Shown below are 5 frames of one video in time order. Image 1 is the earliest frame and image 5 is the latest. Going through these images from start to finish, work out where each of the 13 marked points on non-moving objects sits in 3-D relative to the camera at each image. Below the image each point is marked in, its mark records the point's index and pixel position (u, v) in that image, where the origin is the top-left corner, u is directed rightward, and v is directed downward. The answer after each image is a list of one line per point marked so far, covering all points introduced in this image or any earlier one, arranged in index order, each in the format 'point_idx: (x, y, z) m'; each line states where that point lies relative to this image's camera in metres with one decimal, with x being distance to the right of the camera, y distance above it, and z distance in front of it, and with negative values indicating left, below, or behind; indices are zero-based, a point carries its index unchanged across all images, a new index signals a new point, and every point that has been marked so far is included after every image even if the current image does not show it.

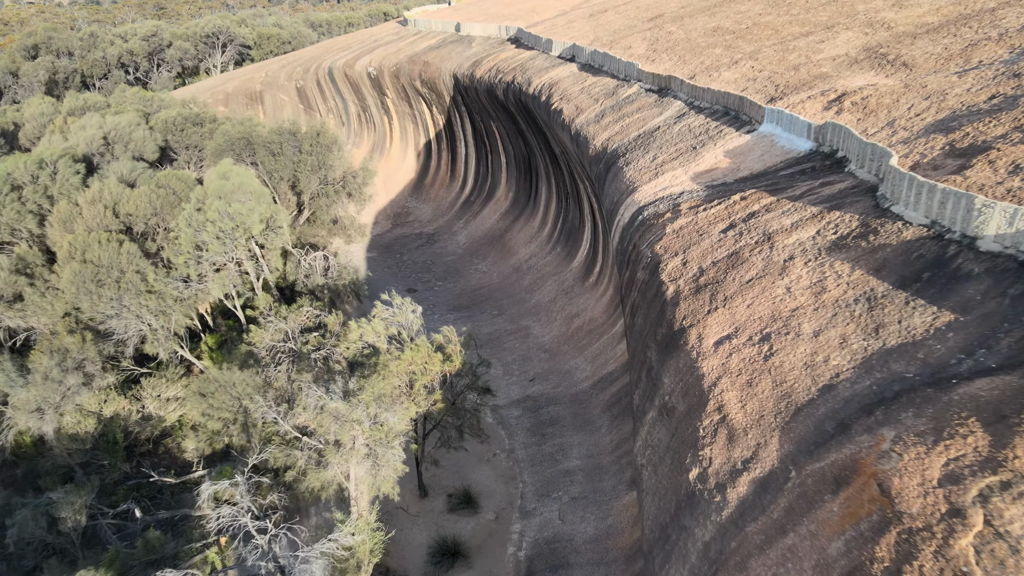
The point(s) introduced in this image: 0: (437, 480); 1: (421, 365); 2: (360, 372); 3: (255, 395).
0: (-1.2, -3.1, +14.9) m
1: (-1.3, -1.0, +12.8) m
2: (-2.1, -1.2, +12.9) m
3: (-3.6, -1.5, +12.7) m
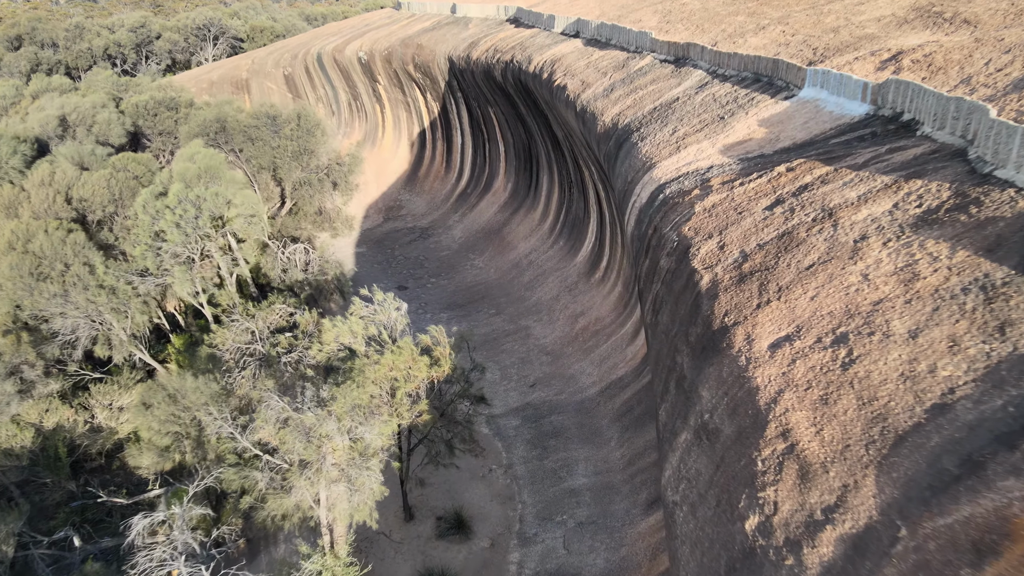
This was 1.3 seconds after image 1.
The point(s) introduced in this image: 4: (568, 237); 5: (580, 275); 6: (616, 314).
0: (-1.3, -3.0, +13.2) m
1: (-1.3, -1.0, +11.1) m
2: (-2.2, -1.1, +11.1) m
3: (-3.6, -1.4, +10.9) m
4: (+1.2, +1.1, +19.8) m
5: (+1.4, +0.3, +18.5) m
6: (+1.8, -0.5, +16.1) m
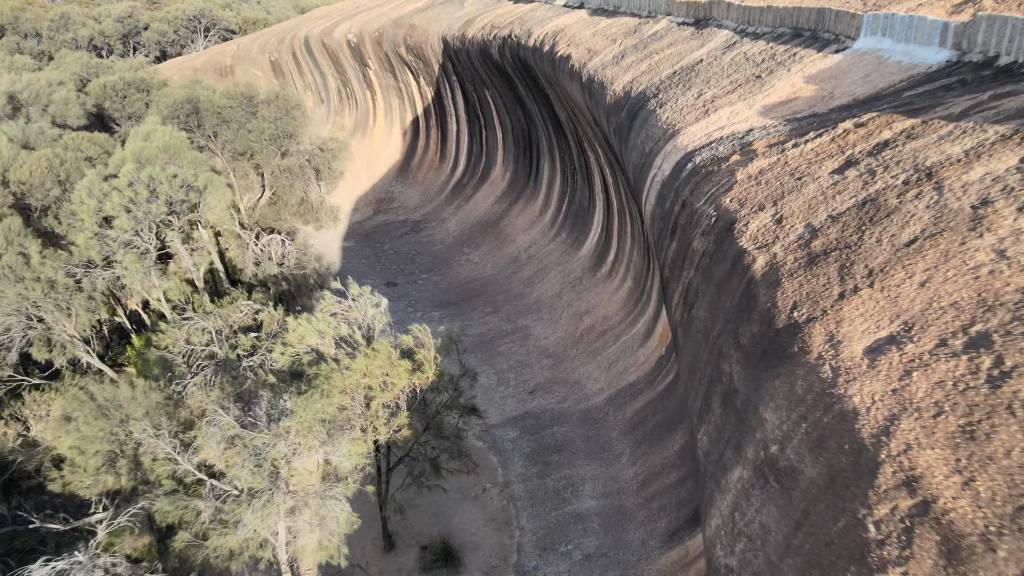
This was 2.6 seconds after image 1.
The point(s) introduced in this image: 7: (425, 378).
0: (-1.3, -3.0, +11.4) m
1: (-1.4, -0.9, +9.4) m
2: (-2.2, -1.0, +9.4) m
3: (-3.7, -1.3, +9.2) m
4: (+1.2, +1.2, +18.1) m
5: (+1.3, +0.3, +16.8) m
6: (+1.8, -0.4, +14.3) m
7: (-0.9, -1.0, +9.8) m
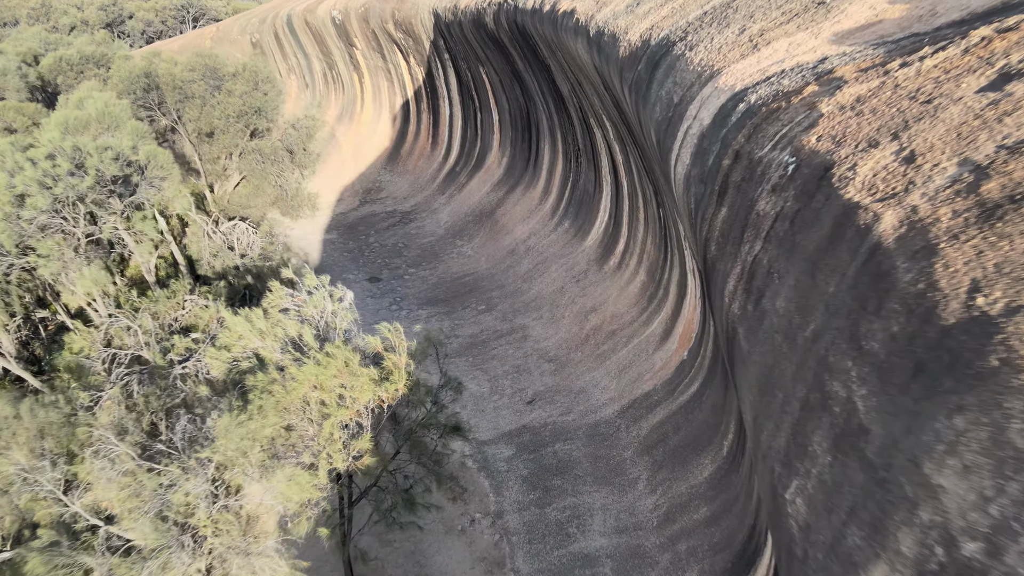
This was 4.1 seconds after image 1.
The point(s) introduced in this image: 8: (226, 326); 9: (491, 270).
0: (-1.4, -2.9, +9.4) m
1: (-1.4, -0.8, +7.3) m
2: (-2.3, -0.9, +7.3) m
3: (-3.7, -1.2, +7.2) m
4: (+1.1, +1.3, +16.1) m
5: (+1.3, +0.4, +14.7) m
6: (+1.7, -0.3, +12.3) m
7: (-1.0, -0.9, +7.8) m
8: (-2.5, -0.3, +8.2) m
9: (-0.4, +0.3, +17.7) m
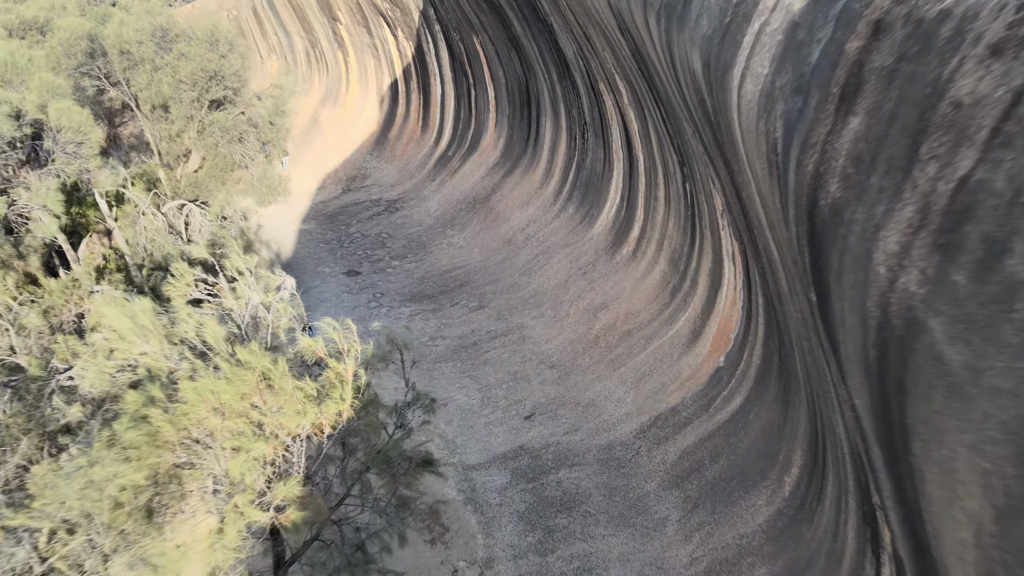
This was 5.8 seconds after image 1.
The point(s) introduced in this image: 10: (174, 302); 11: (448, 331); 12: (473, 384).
0: (-1.4, -2.8, +7.2) m
1: (-1.5, -0.7, +5.1) m
2: (-2.3, -0.8, +5.1) m
3: (-3.8, -1.1, +5.0) m
4: (+1.0, +1.4, +13.9) m
5: (+1.2, +0.5, +12.5) m
6: (+1.6, -0.2, +10.1) m
7: (-1.1, -0.8, +5.6) m
8: (-2.6, -0.2, +6.0) m
9: (-0.5, +0.4, +15.5) m
10: (-2.3, -0.1, +6.2) m
11: (-0.9, -0.6, +13.2) m
12: (-0.5, -1.2, +11.4) m
